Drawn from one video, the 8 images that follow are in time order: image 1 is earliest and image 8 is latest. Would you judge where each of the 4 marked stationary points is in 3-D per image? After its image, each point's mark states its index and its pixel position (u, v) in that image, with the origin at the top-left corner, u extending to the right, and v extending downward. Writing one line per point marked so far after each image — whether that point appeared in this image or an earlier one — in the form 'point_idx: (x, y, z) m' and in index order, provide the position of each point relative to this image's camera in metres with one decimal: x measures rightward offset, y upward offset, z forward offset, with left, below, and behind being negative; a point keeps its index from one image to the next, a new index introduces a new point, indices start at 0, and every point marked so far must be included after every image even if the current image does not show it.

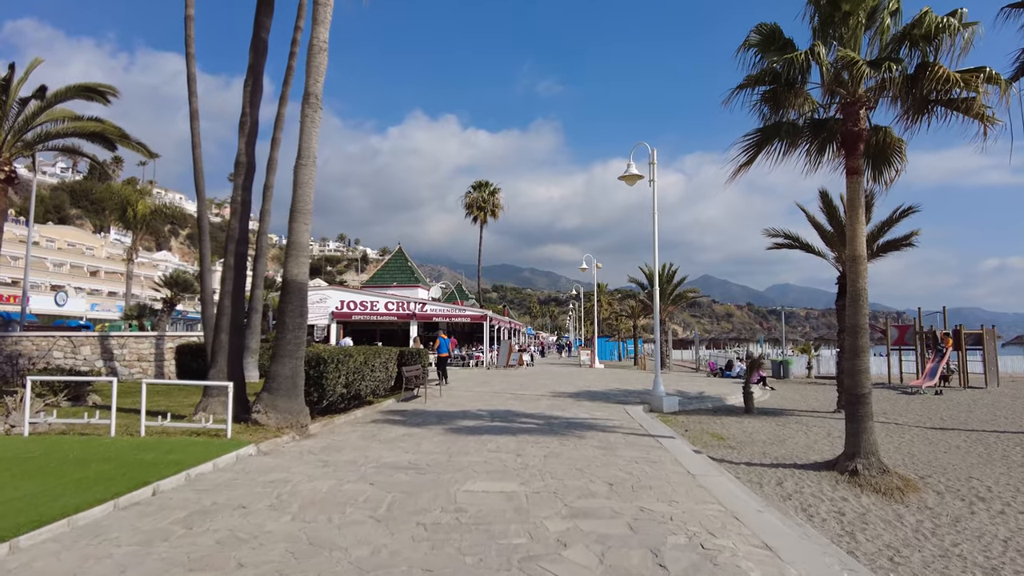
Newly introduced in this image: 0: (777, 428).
0: (+5.0, -2.6, +12.2) m
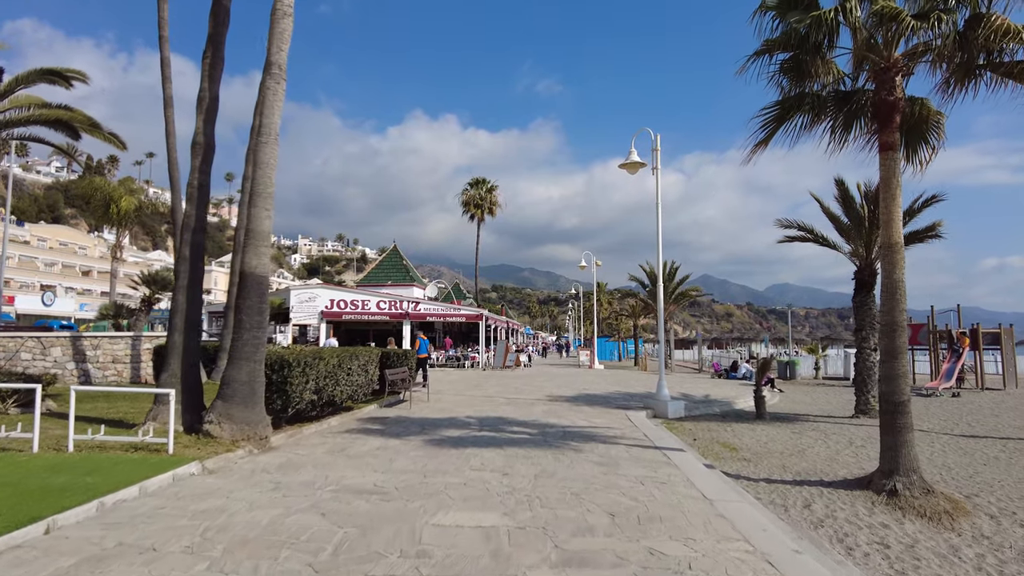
0: (+4.8, -2.5, +11.1) m
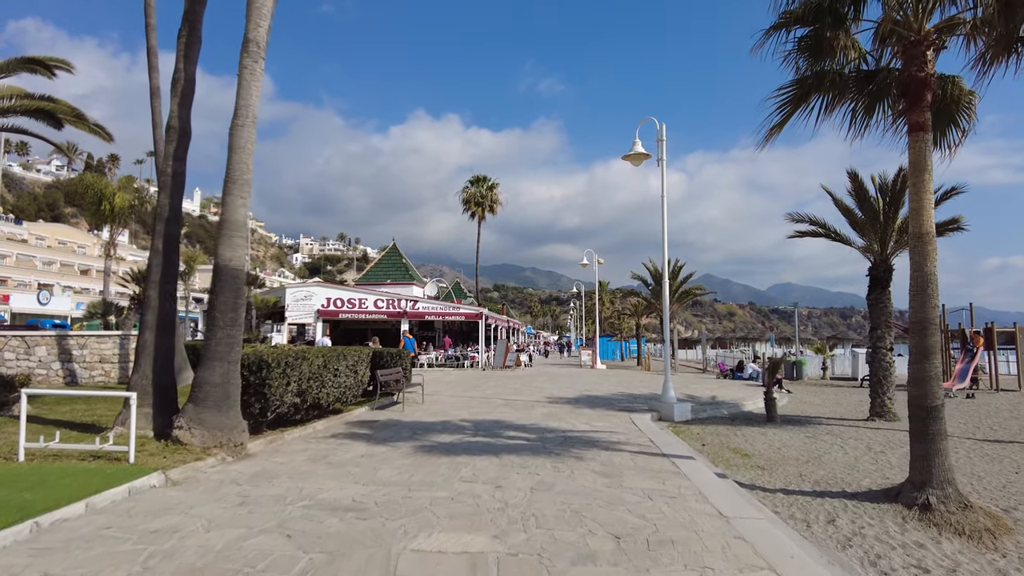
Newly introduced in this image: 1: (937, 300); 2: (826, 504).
0: (+4.8, -2.5, +10.4) m
1: (+4.4, -0.1, +6.7) m
2: (+3.2, -2.2, +6.7) m
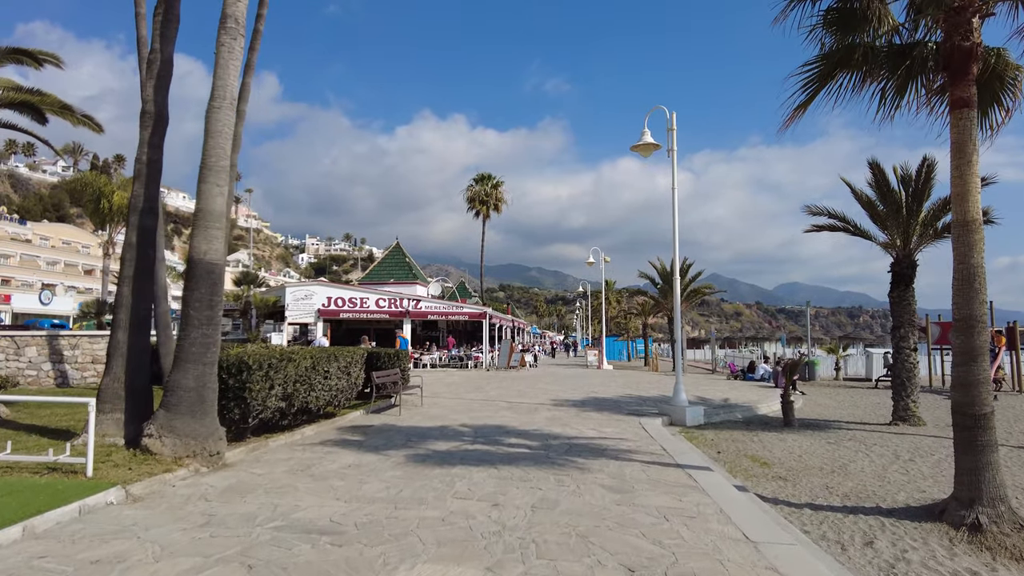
0: (+4.8, -2.4, +9.7) m
1: (+4.4, -0.1, +6.0) m
2: (+3.2, -2.2, +6.0) m
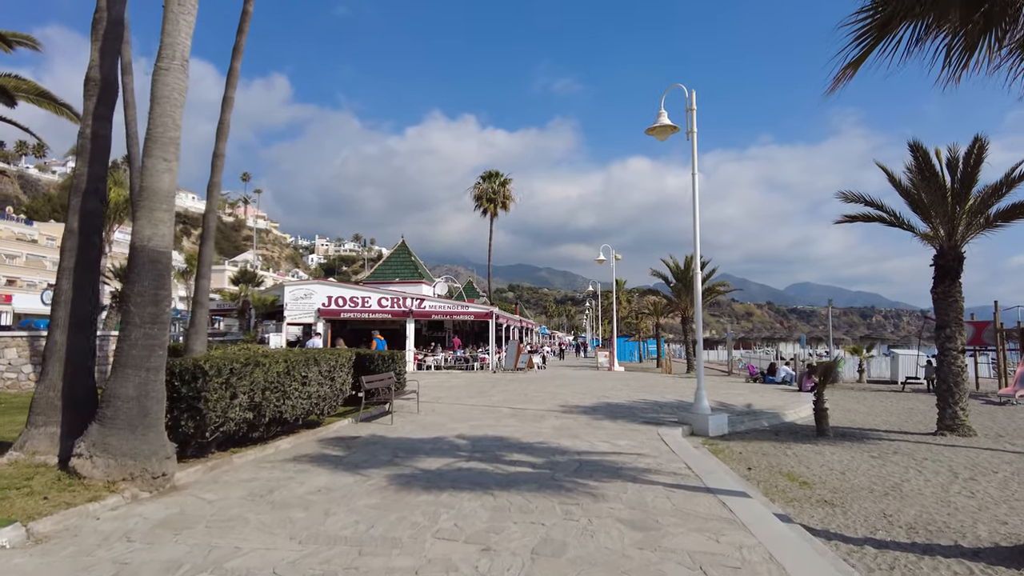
0: (+4.8, -2.3, +8.5) m
1: (+4.4, 0.0, +4.8) m
2: (+3.2, -2.1, +4.8) m
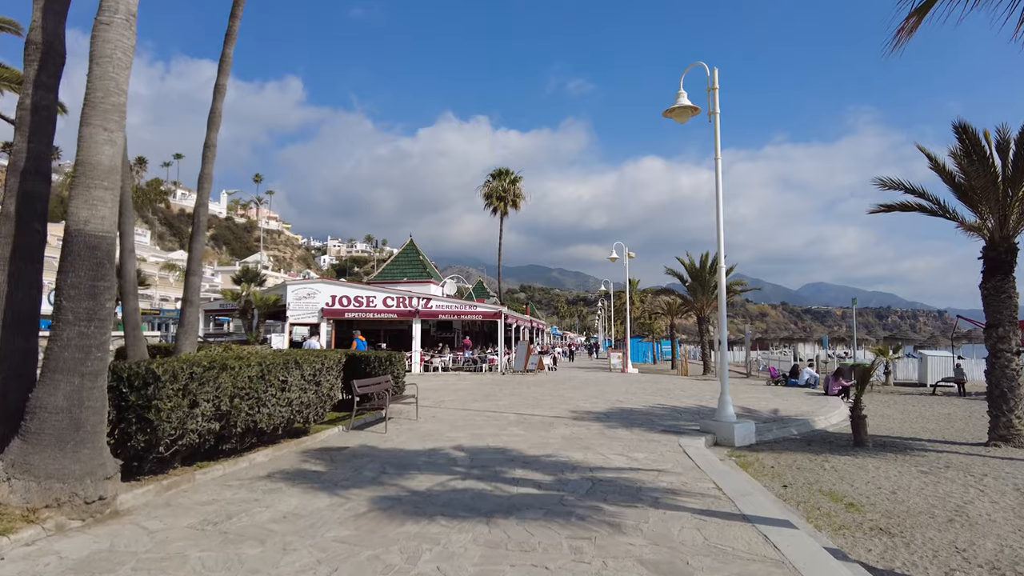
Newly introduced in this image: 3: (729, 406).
0: (+4.9, -2.3, +7.5) m
1: (+4.3, +0.1, +3.8) m
2: (+3.2, -2.0, +3.8) m
3: (+3.4, -1.8, +10.2) m
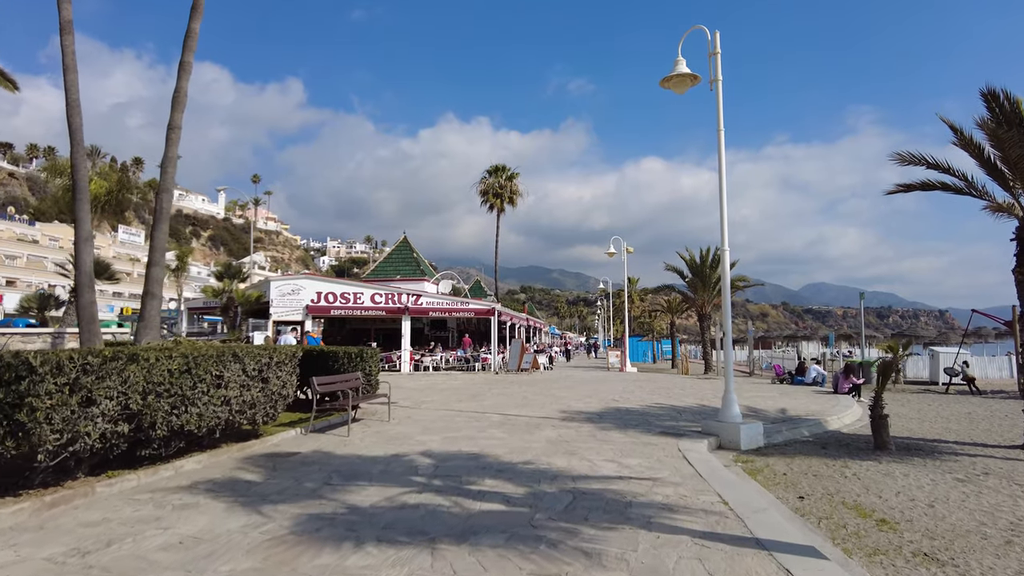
0: (+4.6, -2.0, +6.4) m
1: (+4.0, +0.3, +2.7) m
2: (+2.9, -1.8, +2.7) m
3: (+3.1, -1.6, +9.1) m
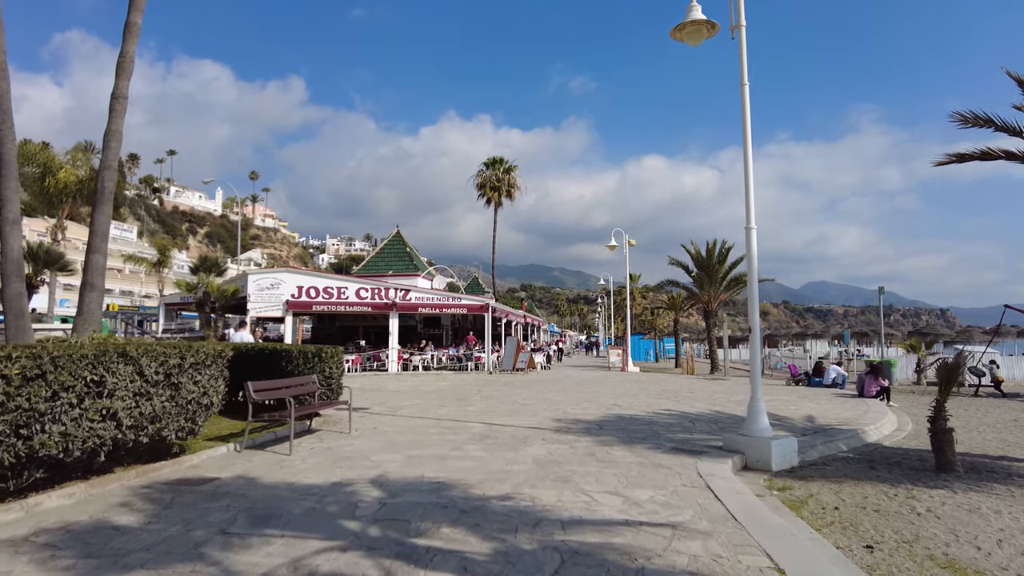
0: (+4.3, -1.9, +4.8) m
1: (+3.8, +0.5, +1.1) m
2: (+2.7, -1.6, +1.1) m
3: (+2.9, -1.5, +7.5) m
